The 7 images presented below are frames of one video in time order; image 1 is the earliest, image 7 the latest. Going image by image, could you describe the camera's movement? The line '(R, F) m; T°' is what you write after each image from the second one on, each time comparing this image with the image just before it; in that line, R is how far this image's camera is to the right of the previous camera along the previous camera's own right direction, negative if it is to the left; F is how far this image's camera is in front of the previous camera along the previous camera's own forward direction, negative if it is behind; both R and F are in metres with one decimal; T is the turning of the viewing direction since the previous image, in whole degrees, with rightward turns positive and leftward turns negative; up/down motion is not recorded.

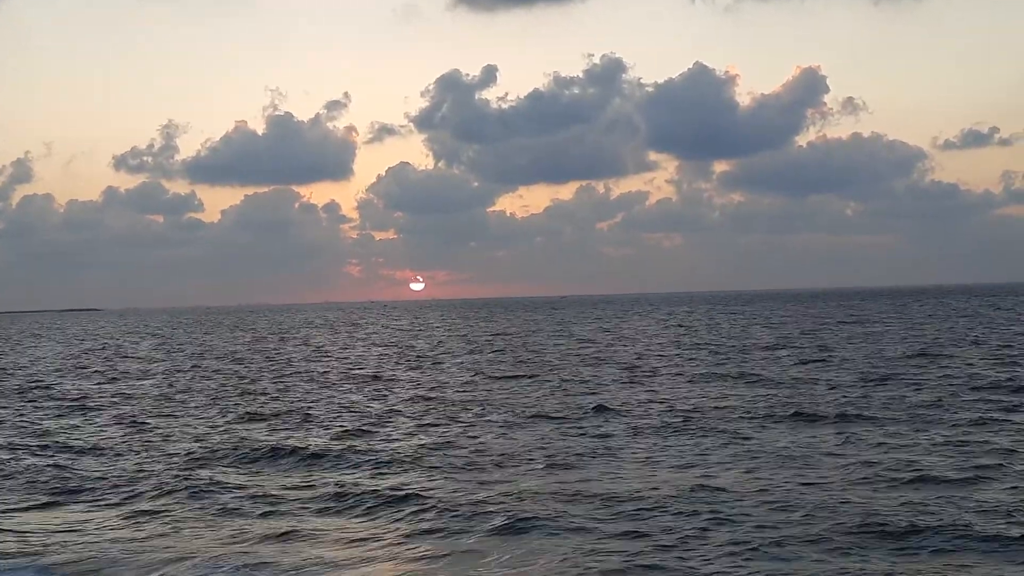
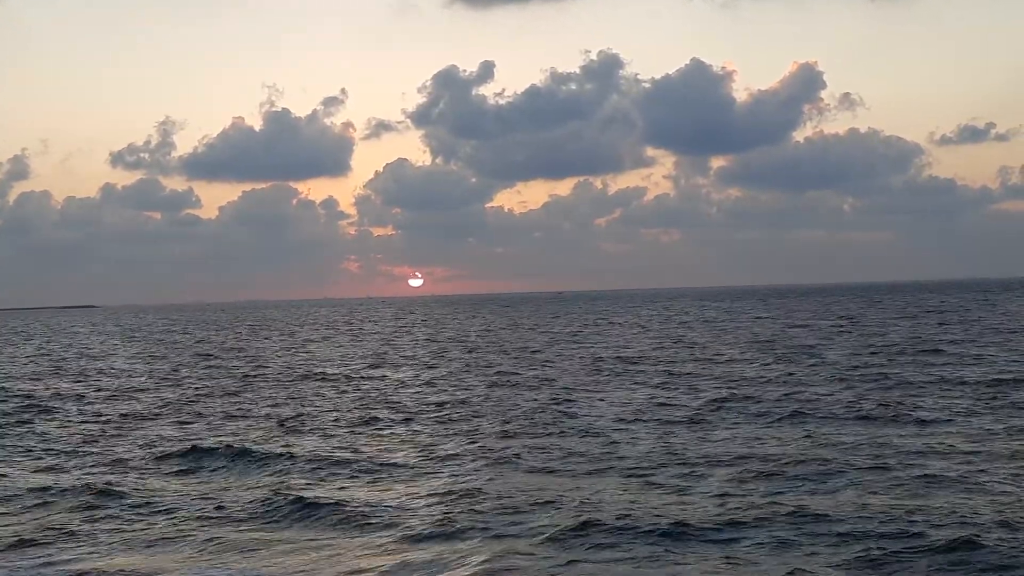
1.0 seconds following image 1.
(-0.6, -0.8) m; 0°
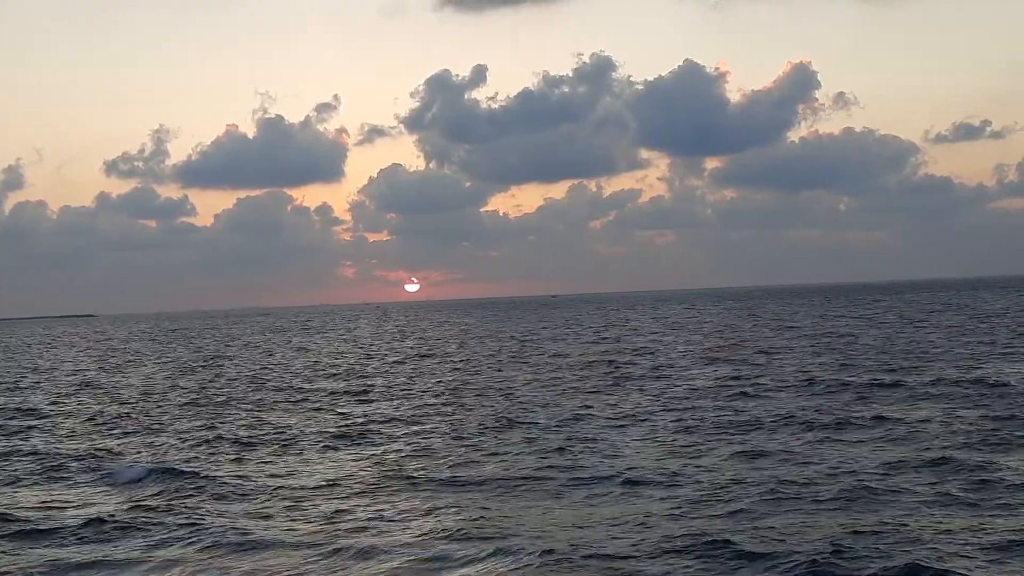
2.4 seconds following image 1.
(+2.9, +1.7) m; 0°
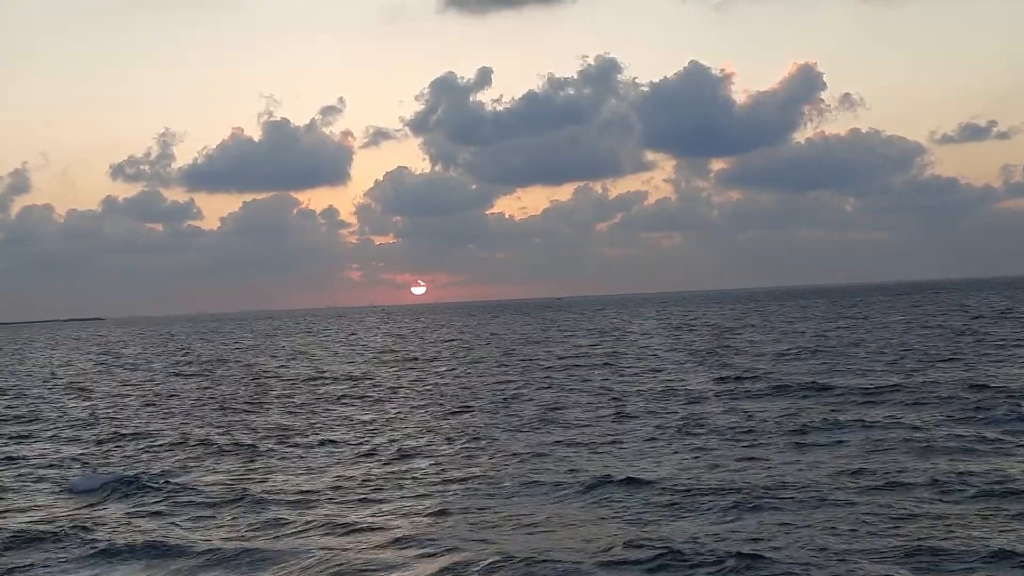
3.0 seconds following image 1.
(-2.7, -0.2) m; 0°
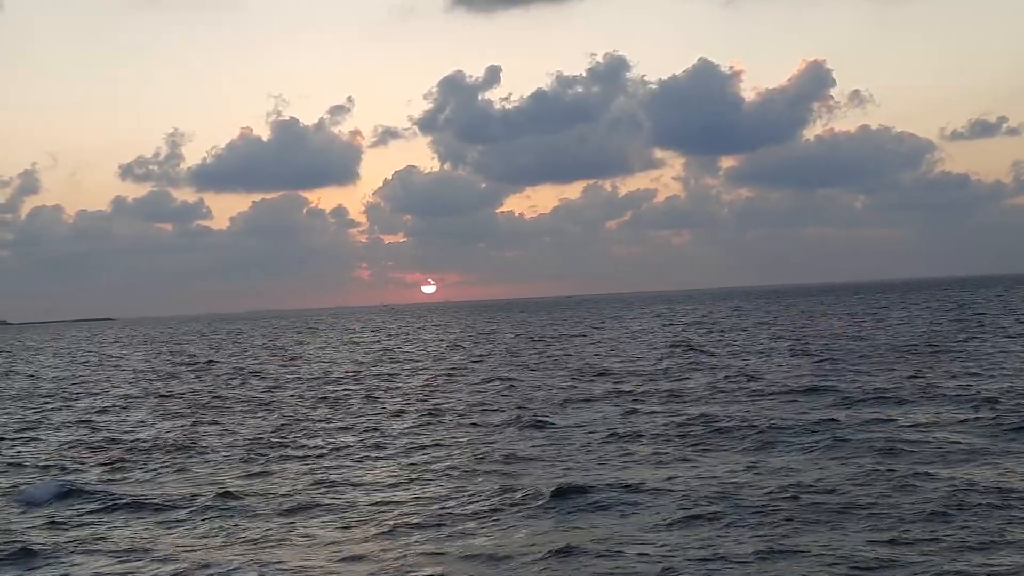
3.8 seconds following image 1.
(-3.9, 0.0) m; 0°
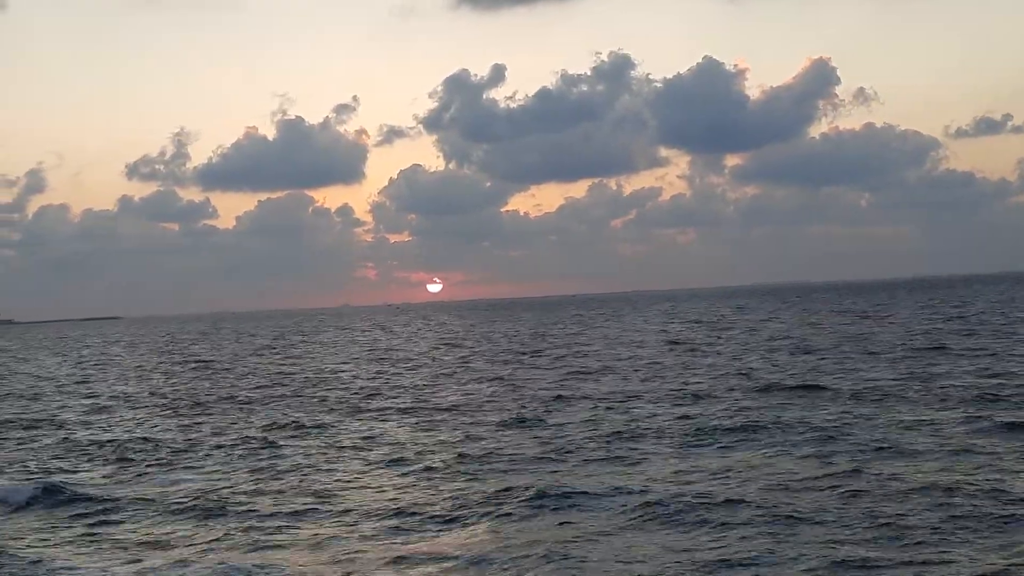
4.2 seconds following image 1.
(-3.2, -0.5) m; 0°
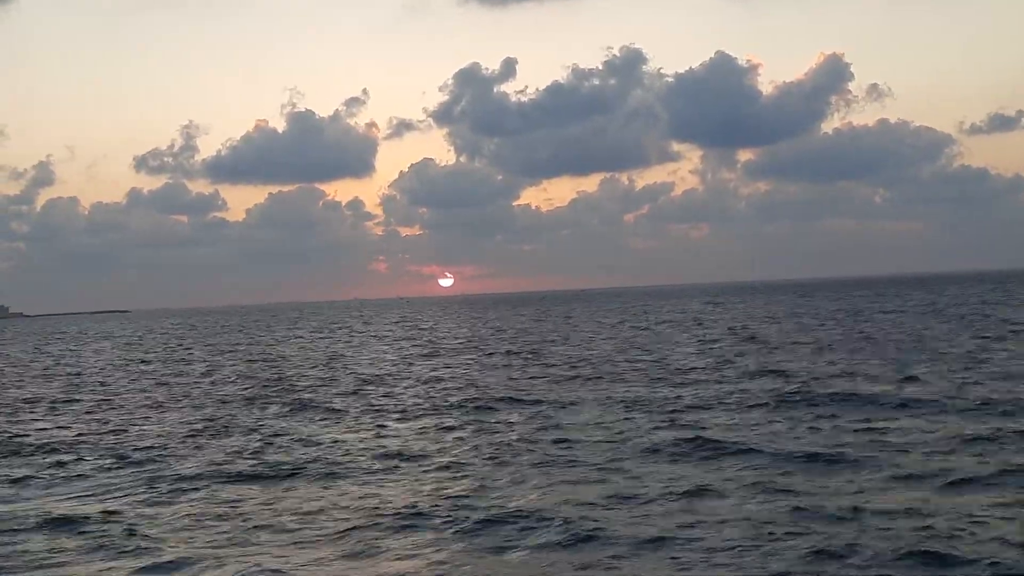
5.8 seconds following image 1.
(-2.3, +0.4) m; 0°
